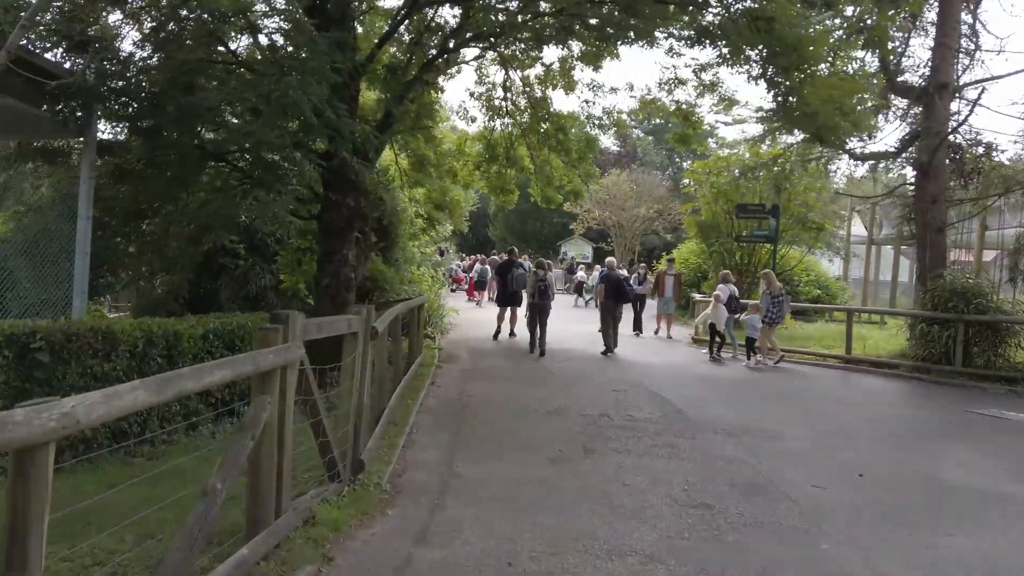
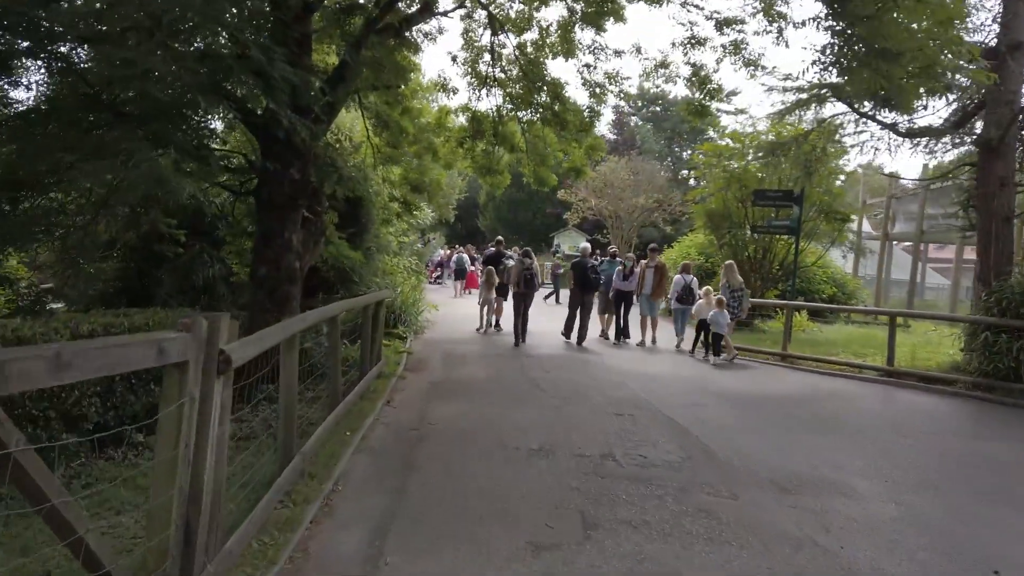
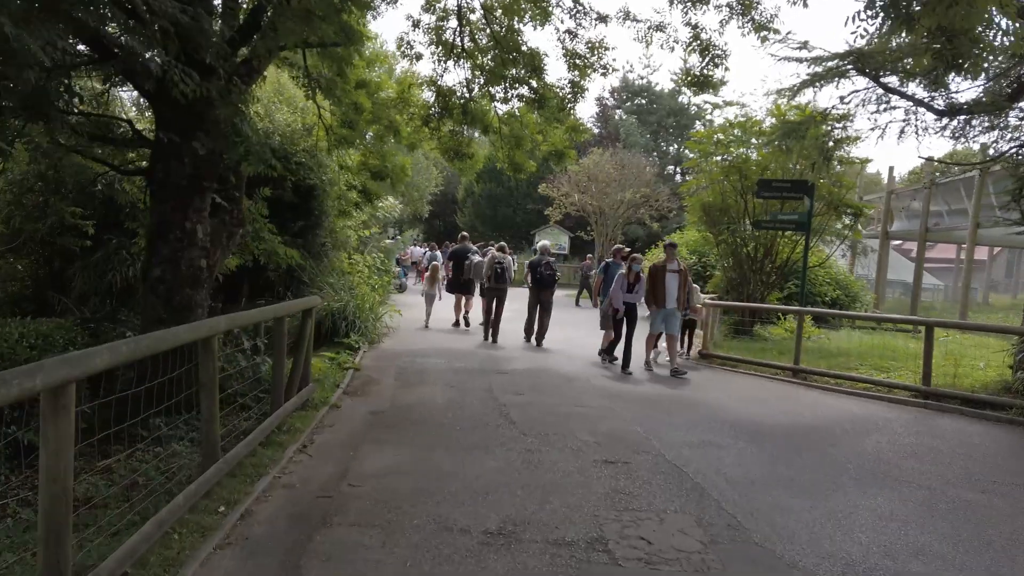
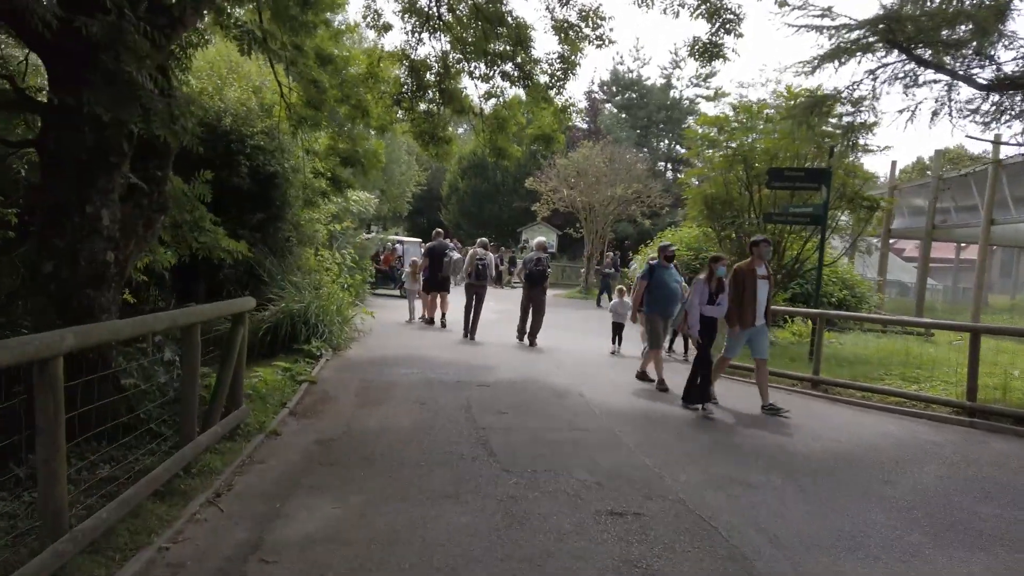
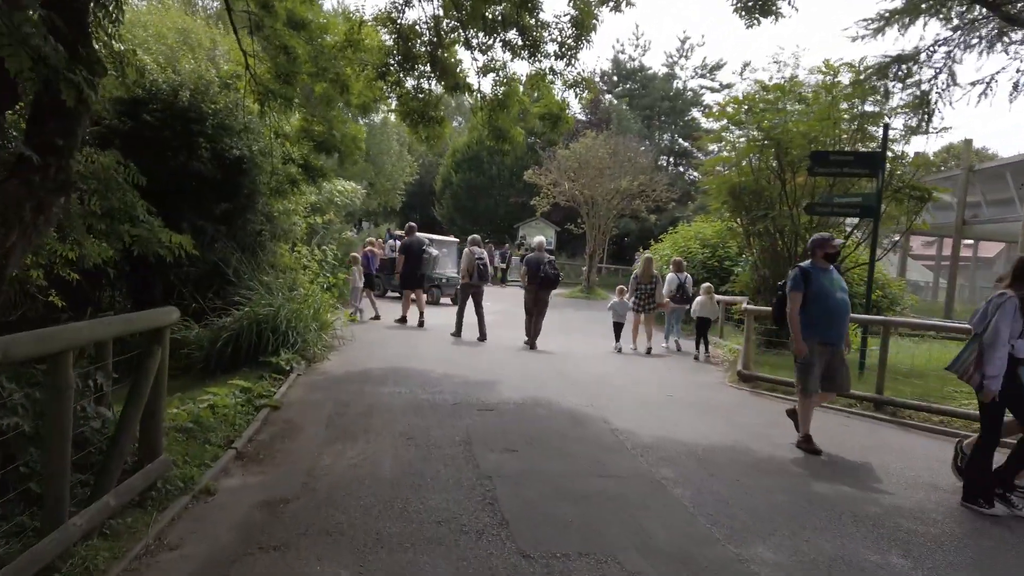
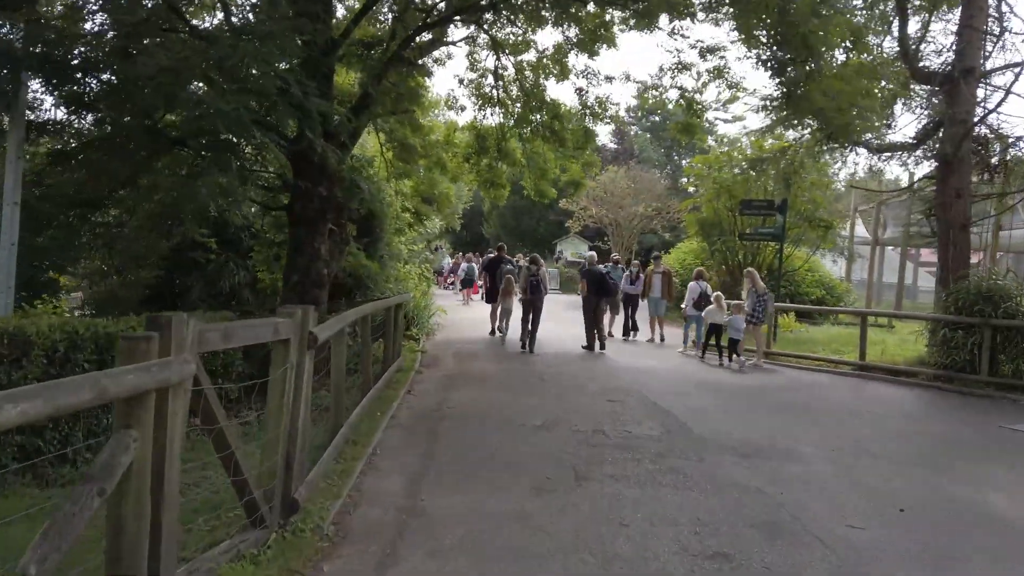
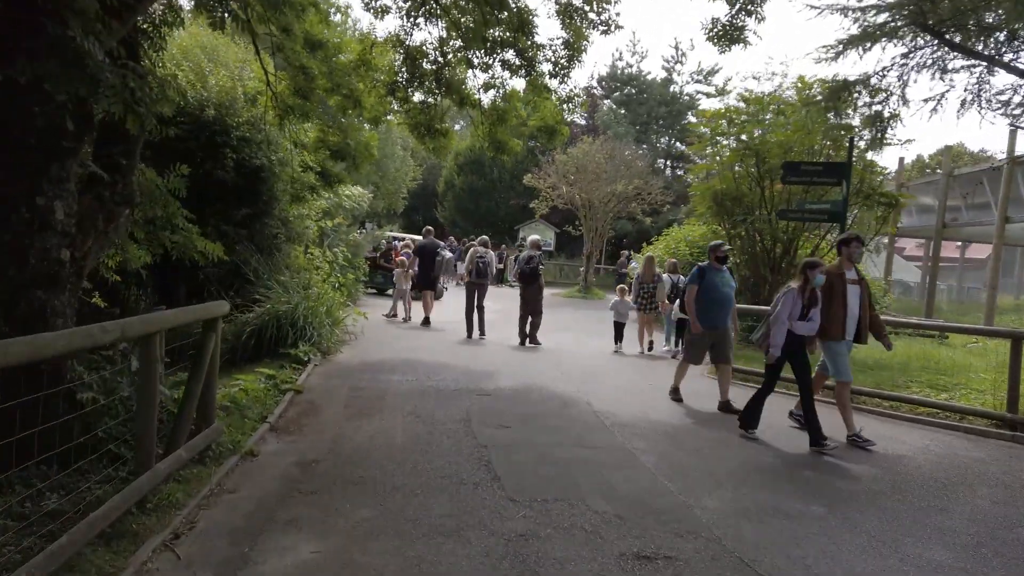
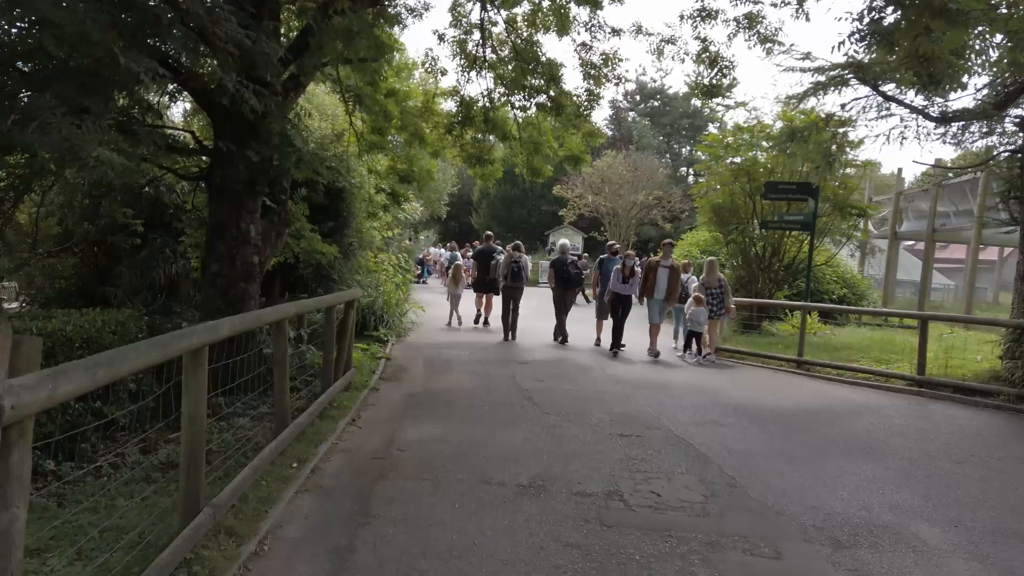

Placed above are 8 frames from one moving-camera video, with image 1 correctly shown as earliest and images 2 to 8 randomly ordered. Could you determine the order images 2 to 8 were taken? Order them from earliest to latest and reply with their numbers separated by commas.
6, 2, 8, 3, 4, 7, 5
